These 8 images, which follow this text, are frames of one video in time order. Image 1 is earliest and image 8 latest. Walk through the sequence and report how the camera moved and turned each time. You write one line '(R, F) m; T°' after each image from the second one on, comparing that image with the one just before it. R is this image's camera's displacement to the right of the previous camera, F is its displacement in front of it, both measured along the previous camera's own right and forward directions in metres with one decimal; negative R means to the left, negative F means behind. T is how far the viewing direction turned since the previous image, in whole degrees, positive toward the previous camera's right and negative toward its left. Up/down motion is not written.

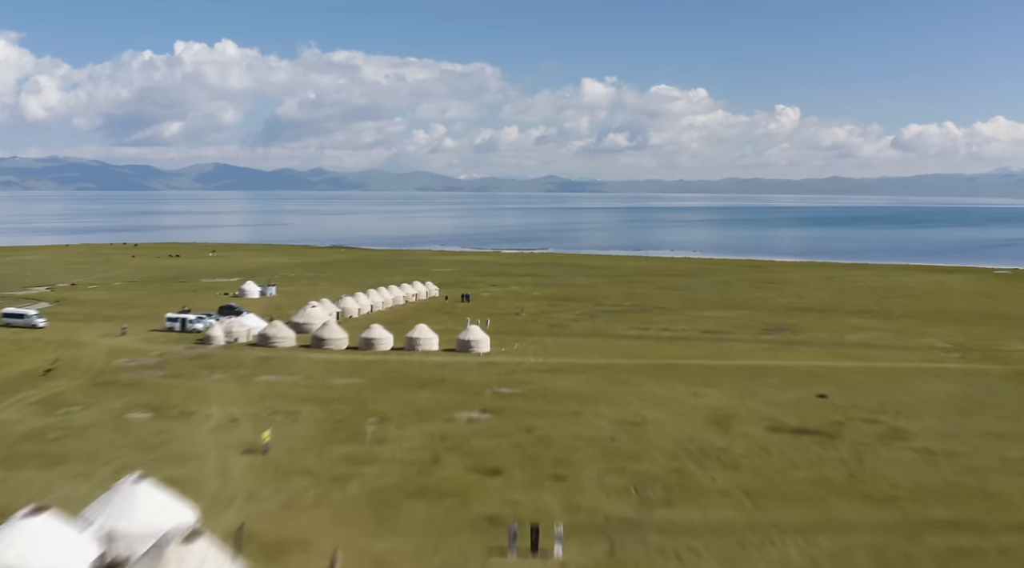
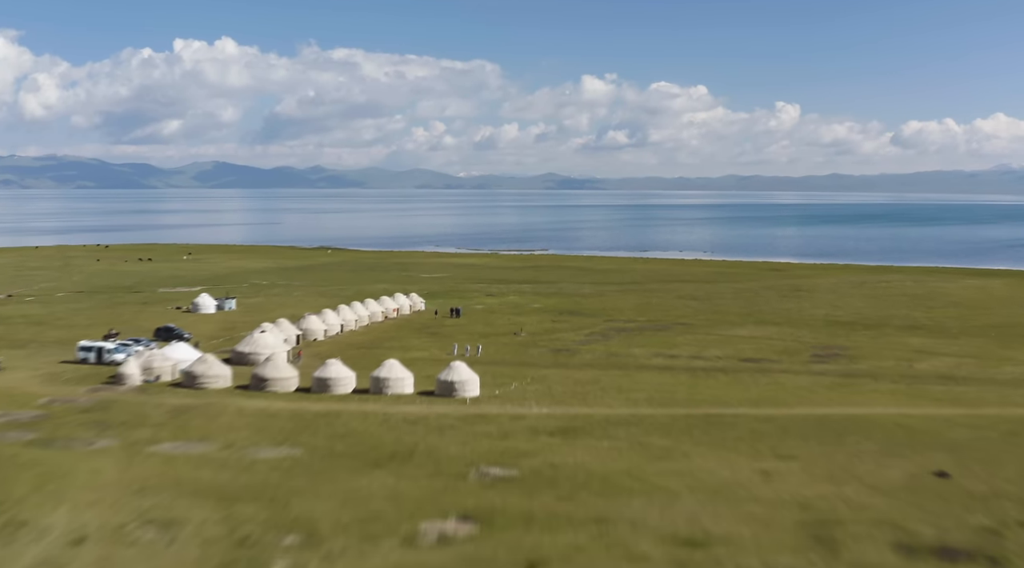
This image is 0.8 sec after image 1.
(+0.2, +10.6) m; 0°
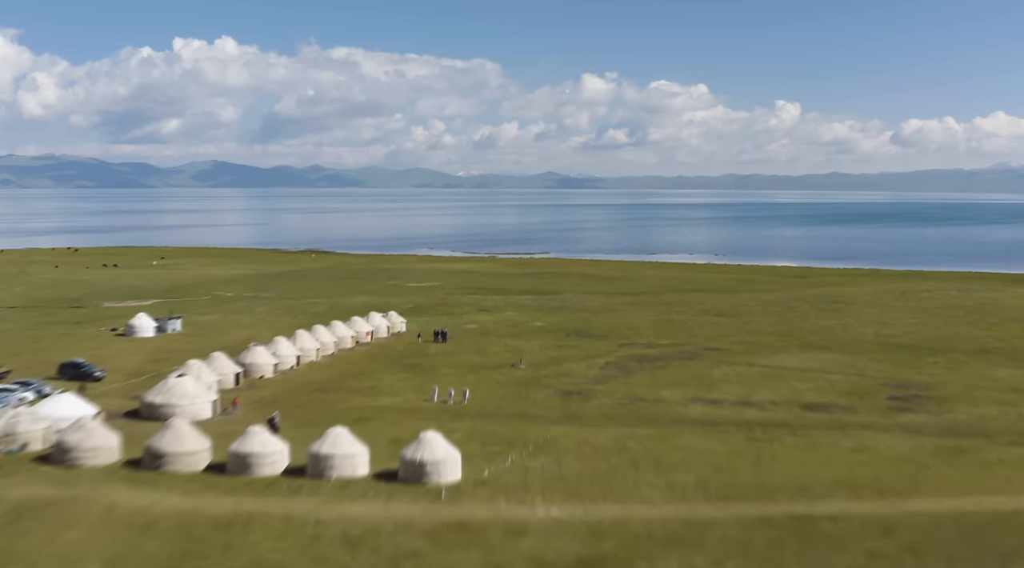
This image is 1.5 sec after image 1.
(+0.1, +10.6) m; 0°
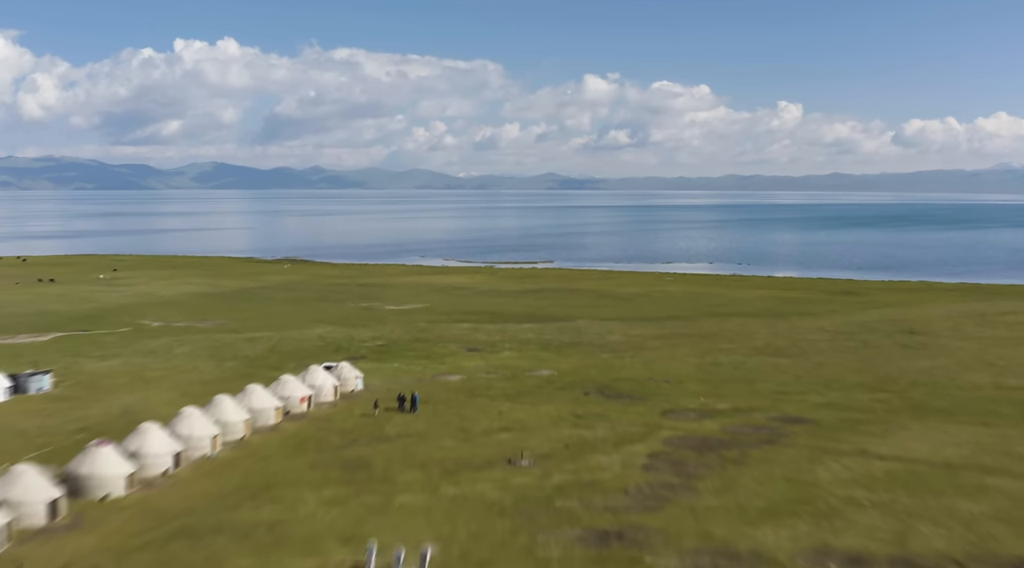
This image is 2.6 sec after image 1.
(+0.2, +15.8) m; 0°
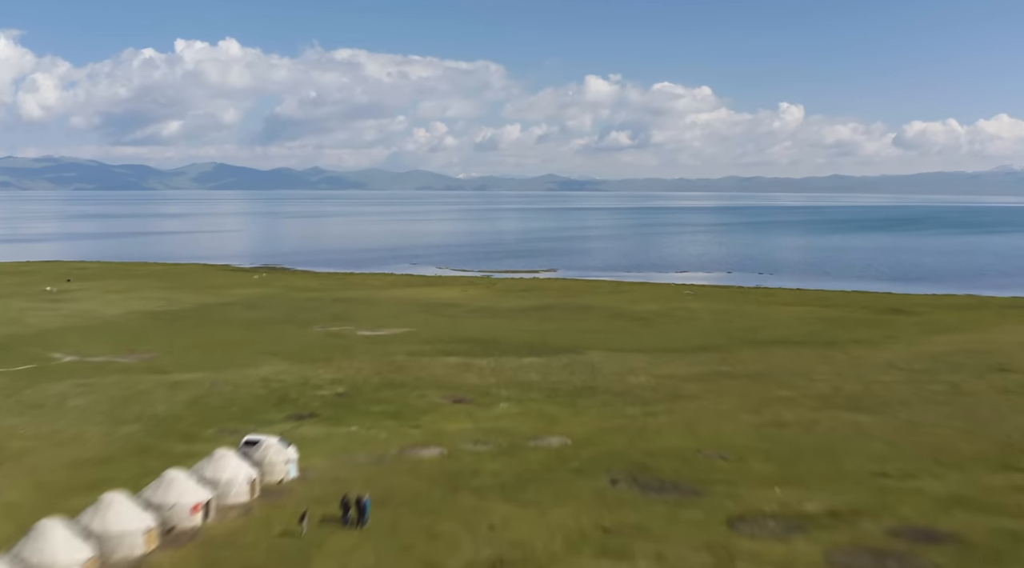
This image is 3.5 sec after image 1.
(+0.1, +12.1) m; 0°
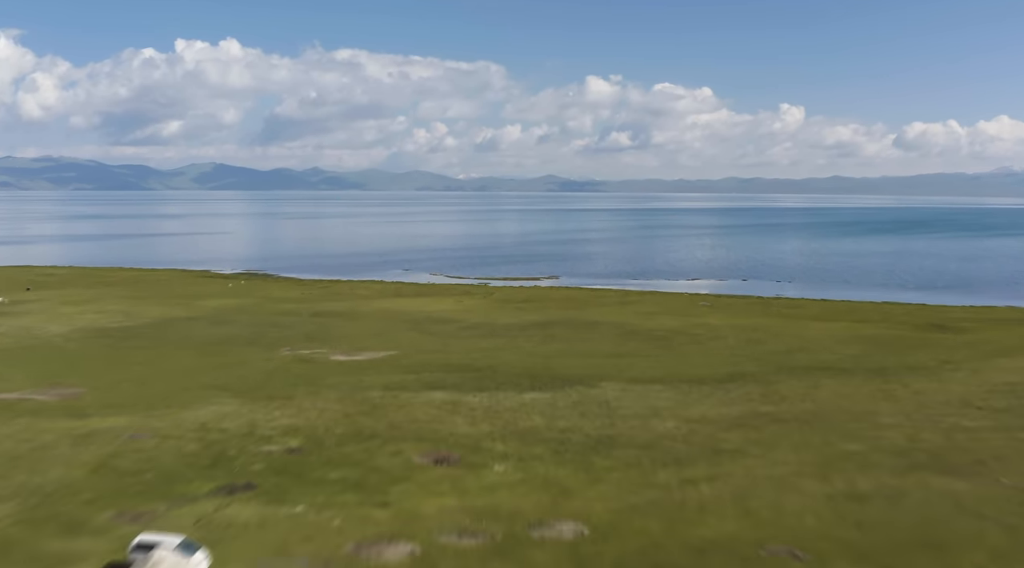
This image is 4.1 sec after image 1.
(+0.1, +8.6) m; 0°
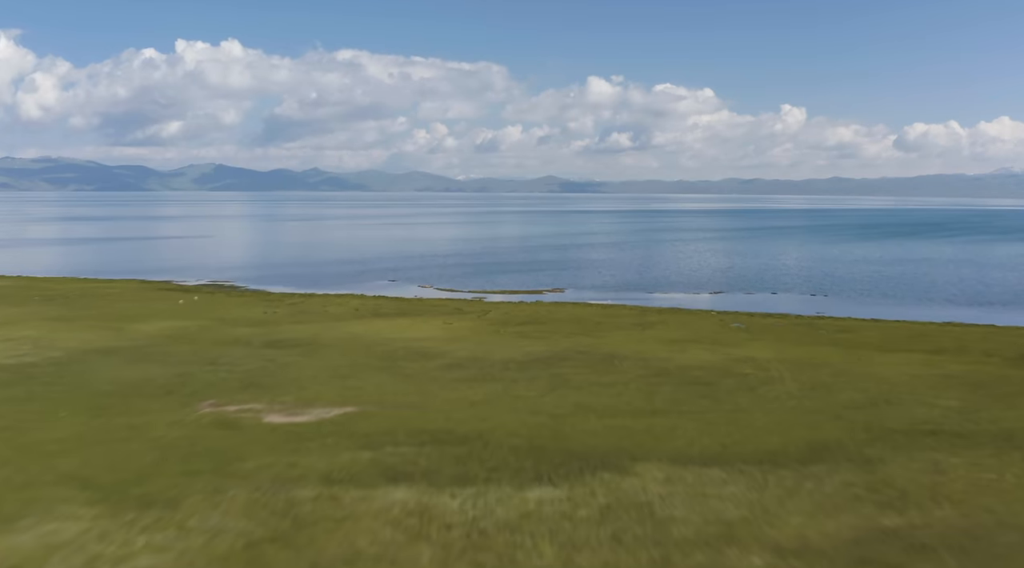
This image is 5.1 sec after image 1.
(+0.1, +13.7) m; 0°
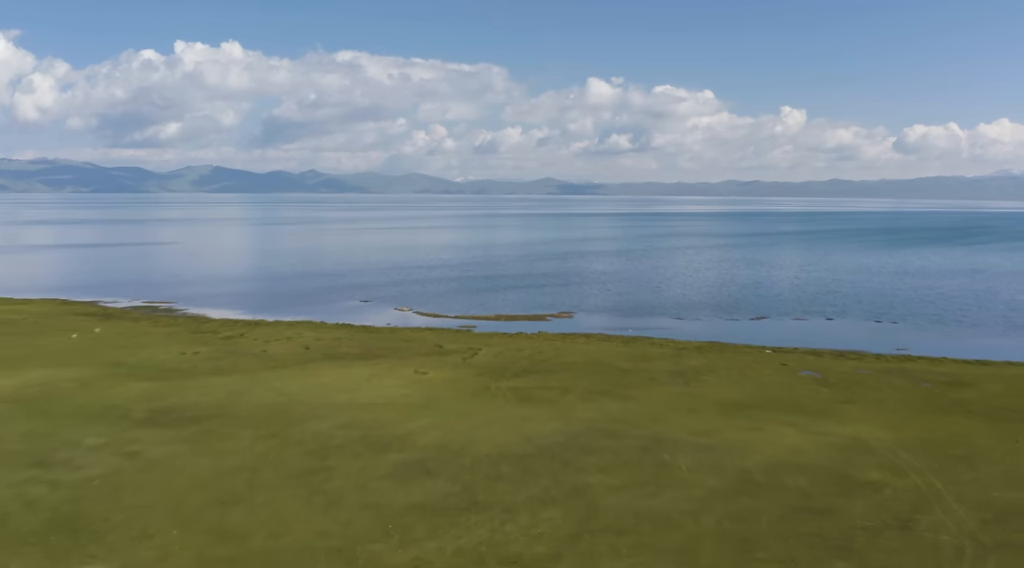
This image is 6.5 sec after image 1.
(+0.2, +18.9) m; 0°
